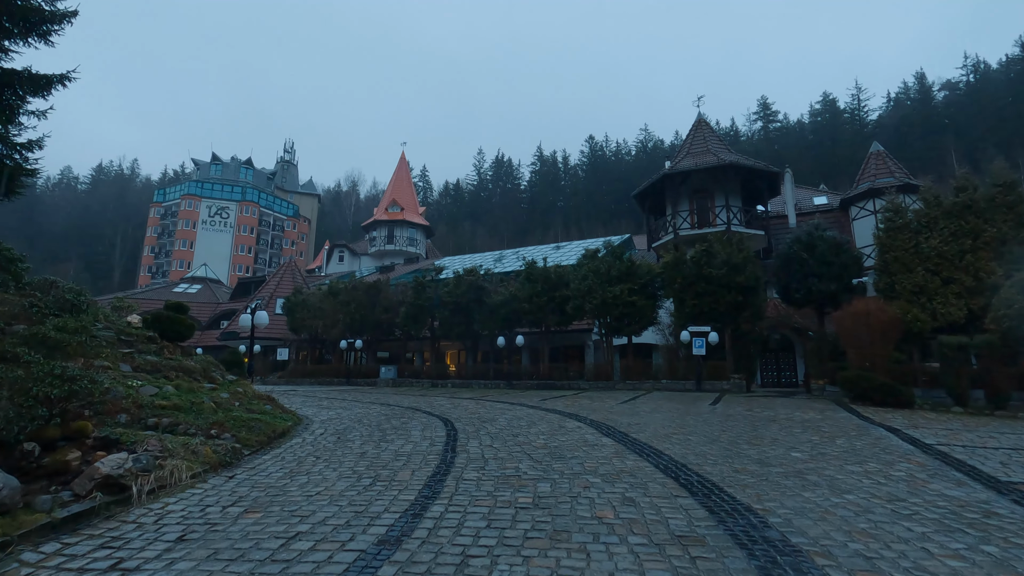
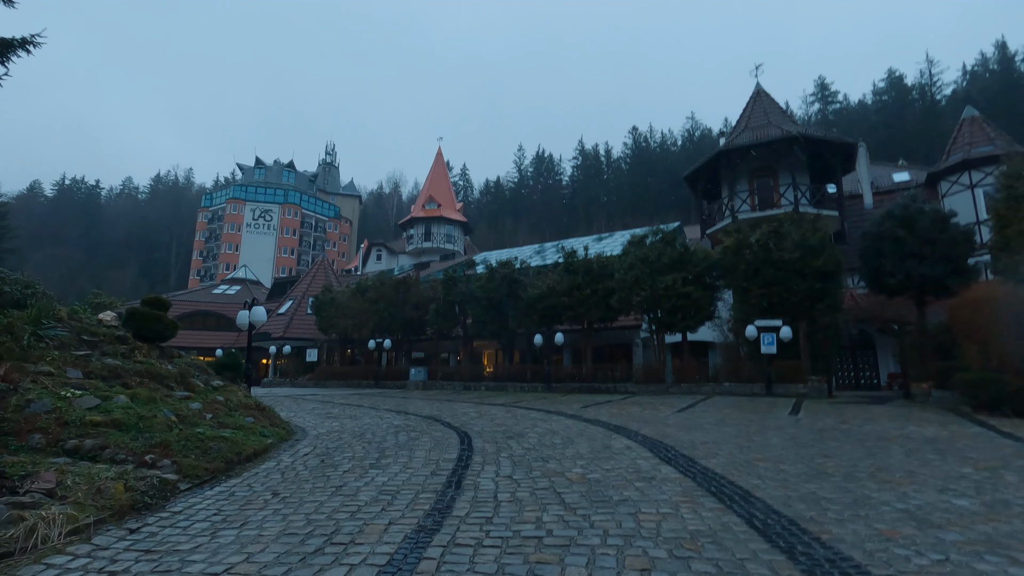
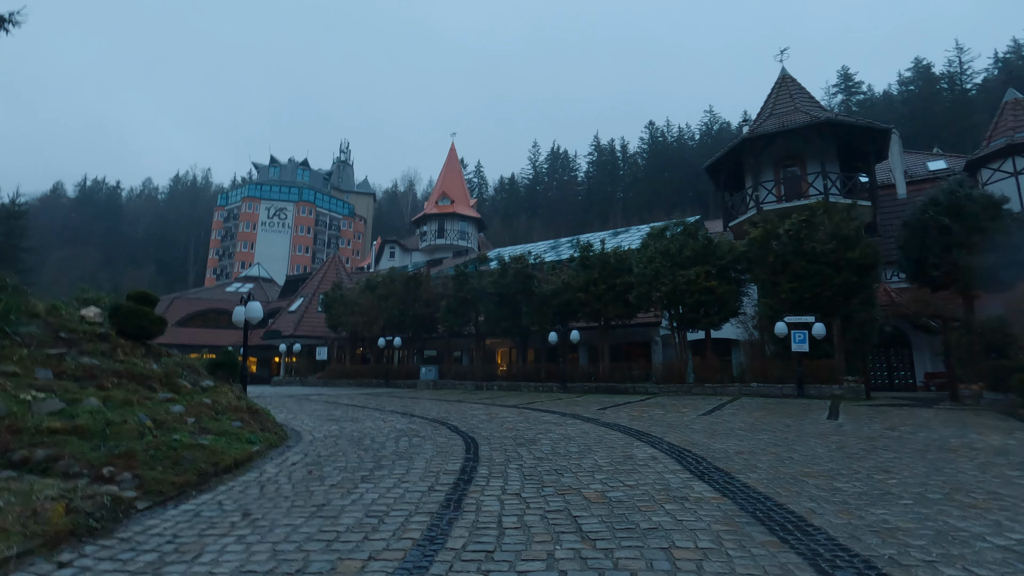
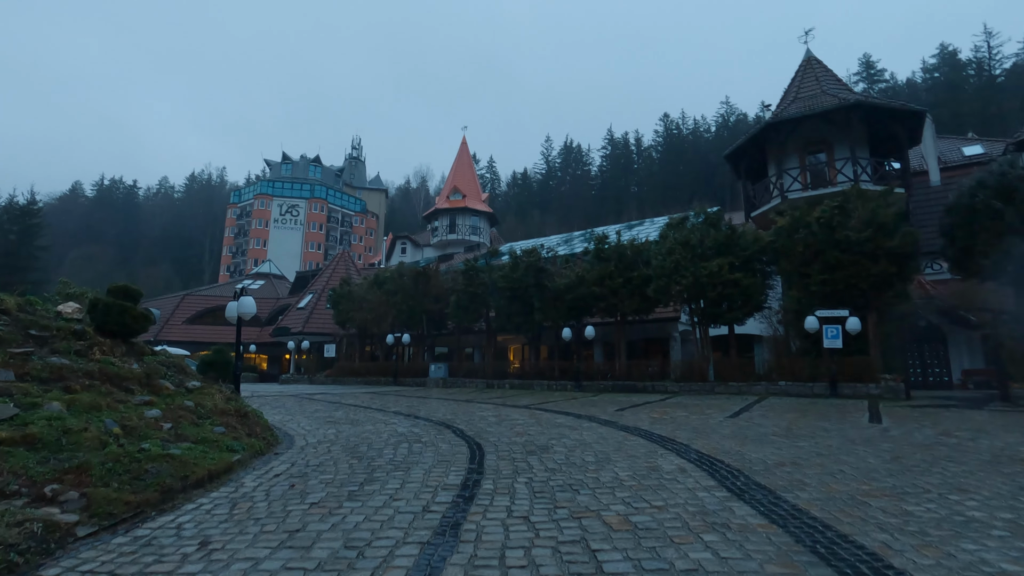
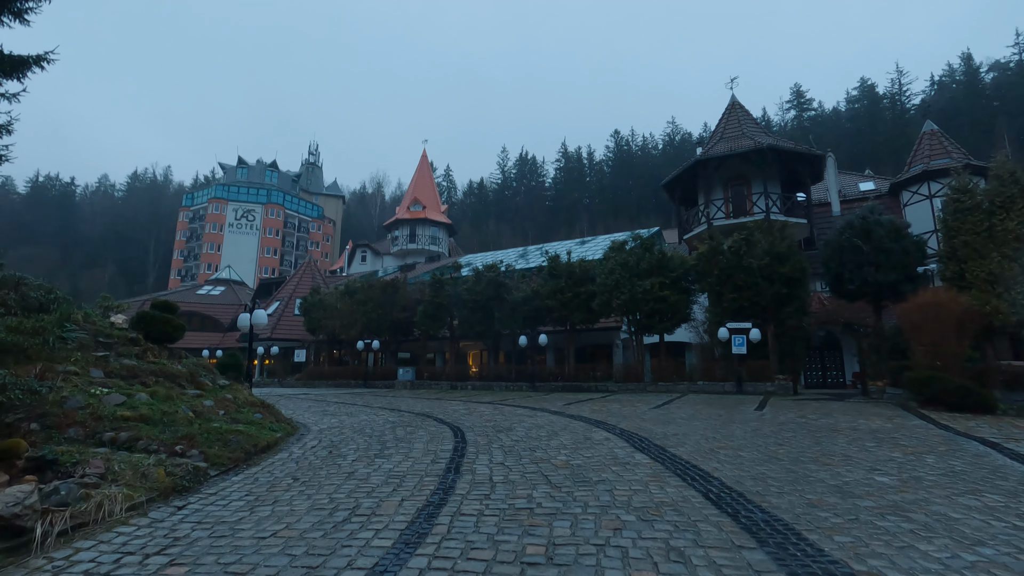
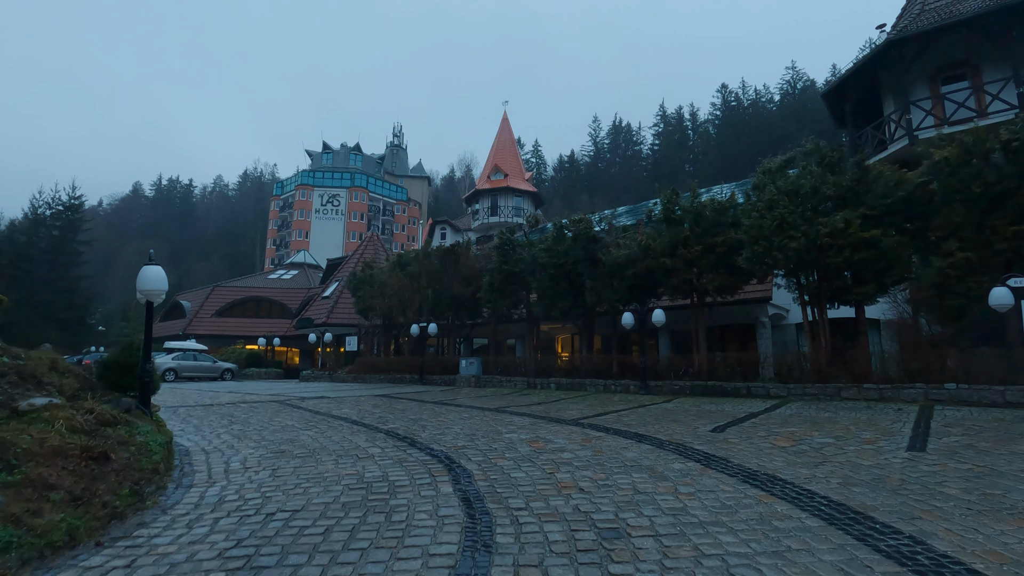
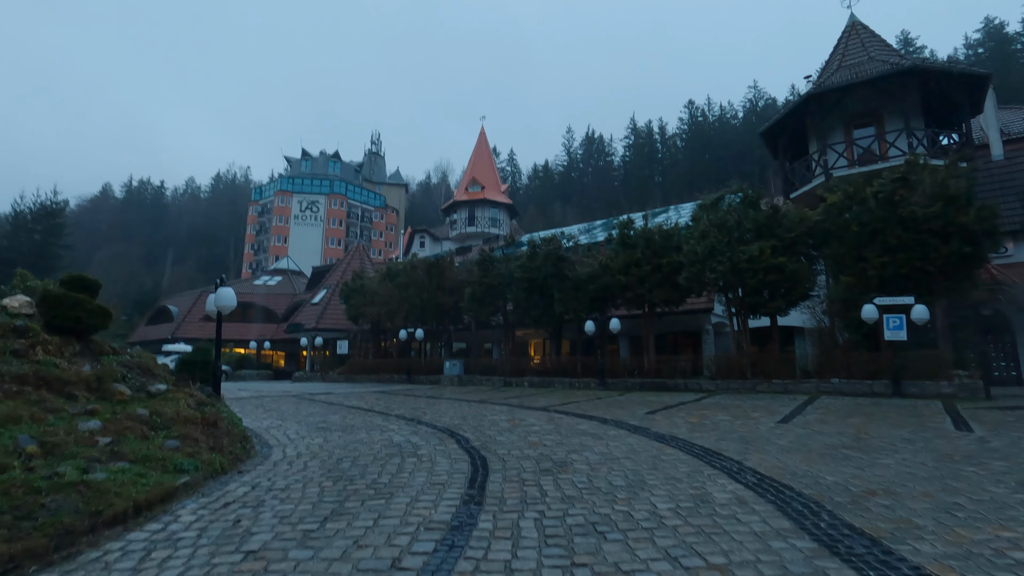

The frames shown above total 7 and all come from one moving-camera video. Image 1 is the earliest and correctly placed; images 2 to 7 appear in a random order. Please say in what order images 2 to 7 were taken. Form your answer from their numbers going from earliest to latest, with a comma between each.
5, 2, 3, 4, 7, 6
